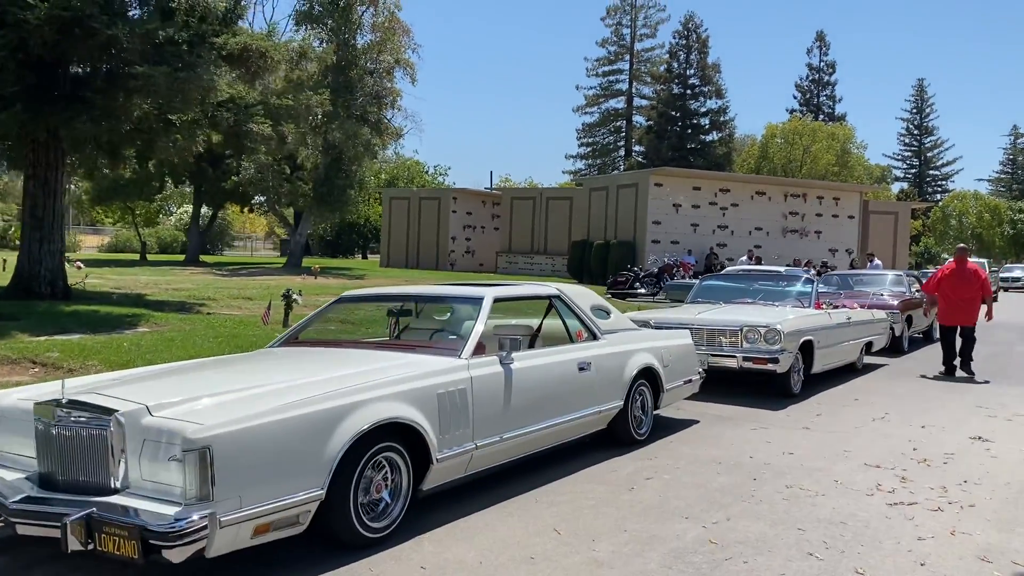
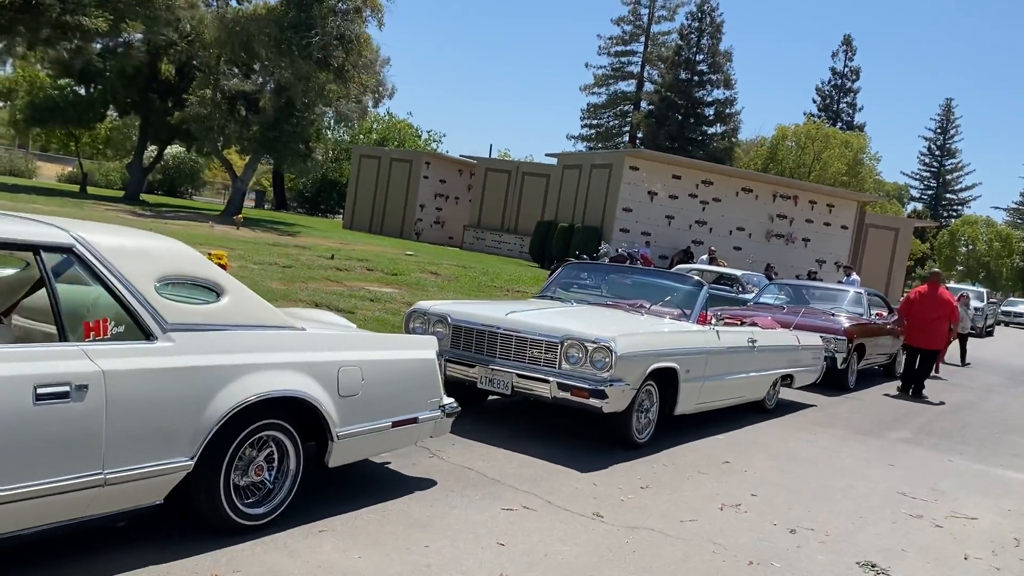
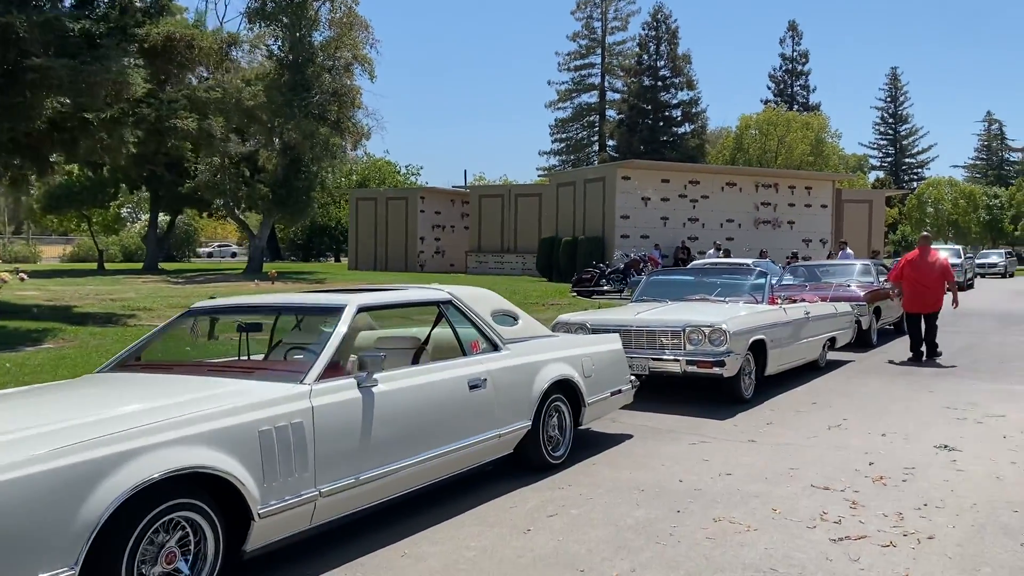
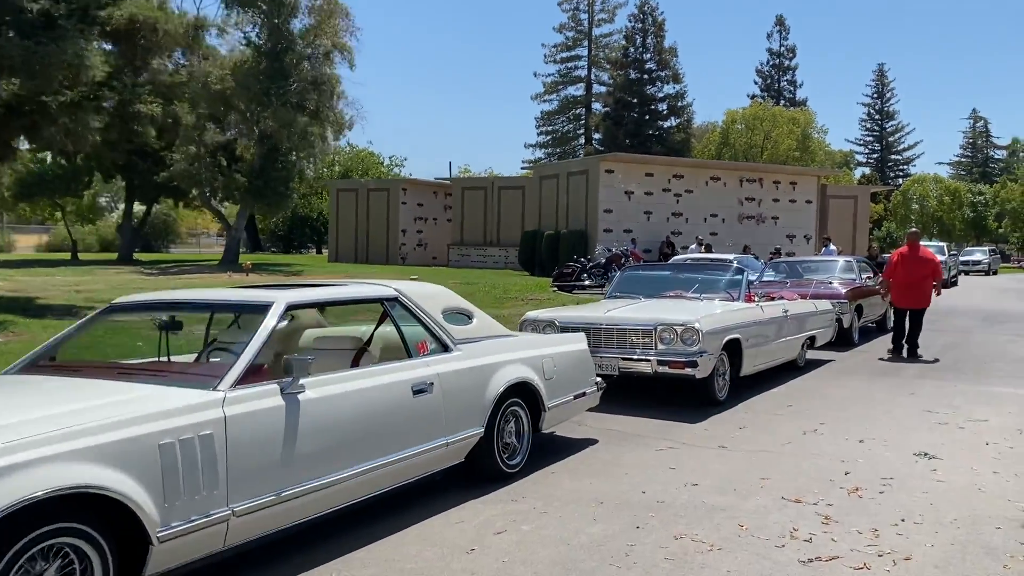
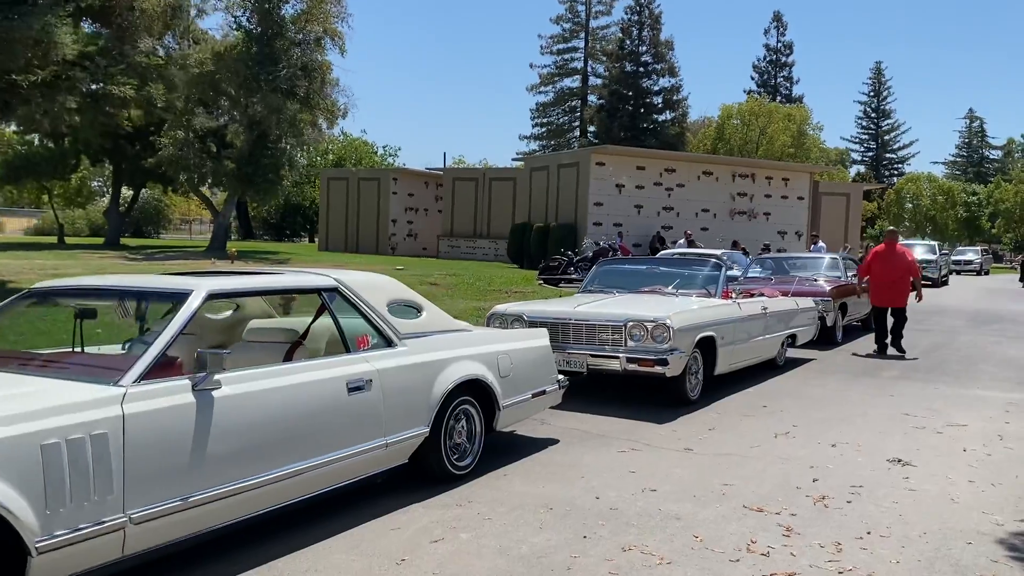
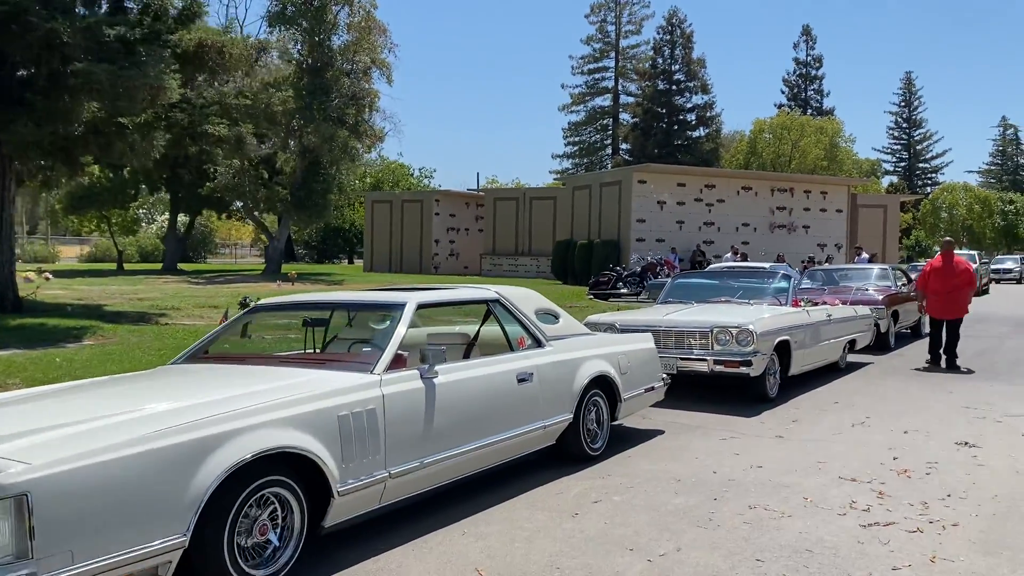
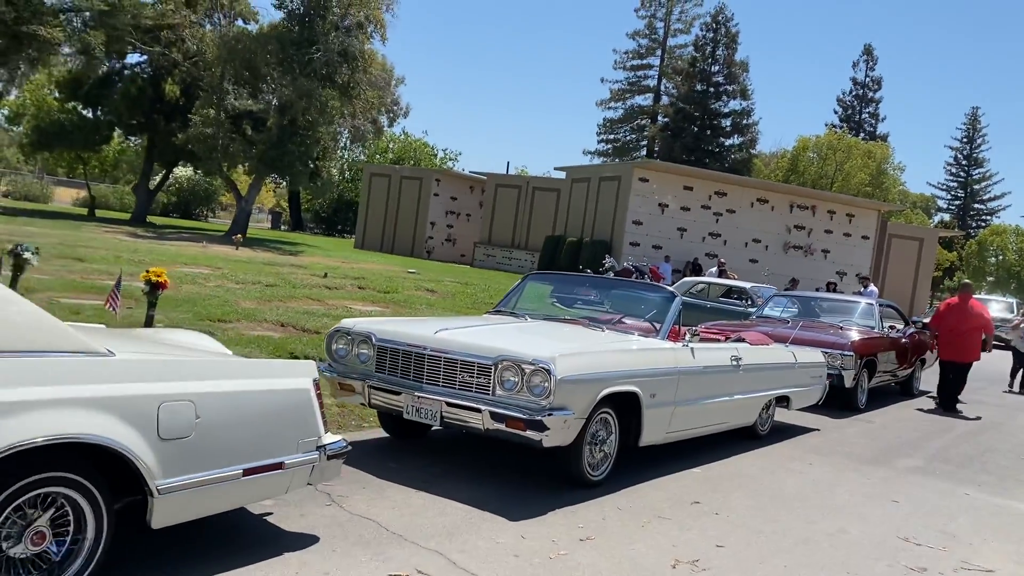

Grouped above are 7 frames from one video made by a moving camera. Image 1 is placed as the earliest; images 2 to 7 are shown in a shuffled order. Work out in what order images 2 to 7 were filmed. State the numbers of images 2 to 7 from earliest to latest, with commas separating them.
6, 3, 4, 5, 2, 7
